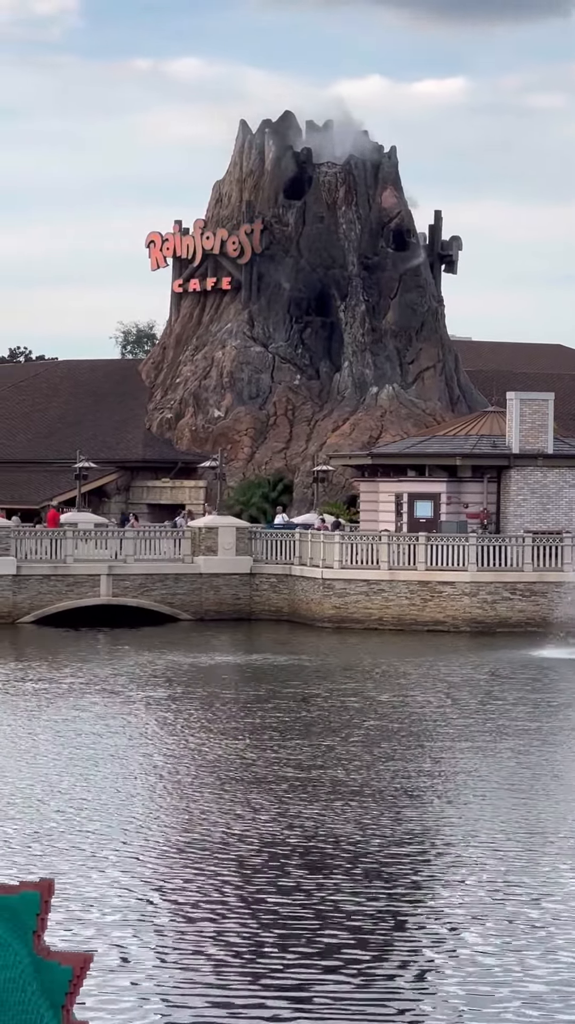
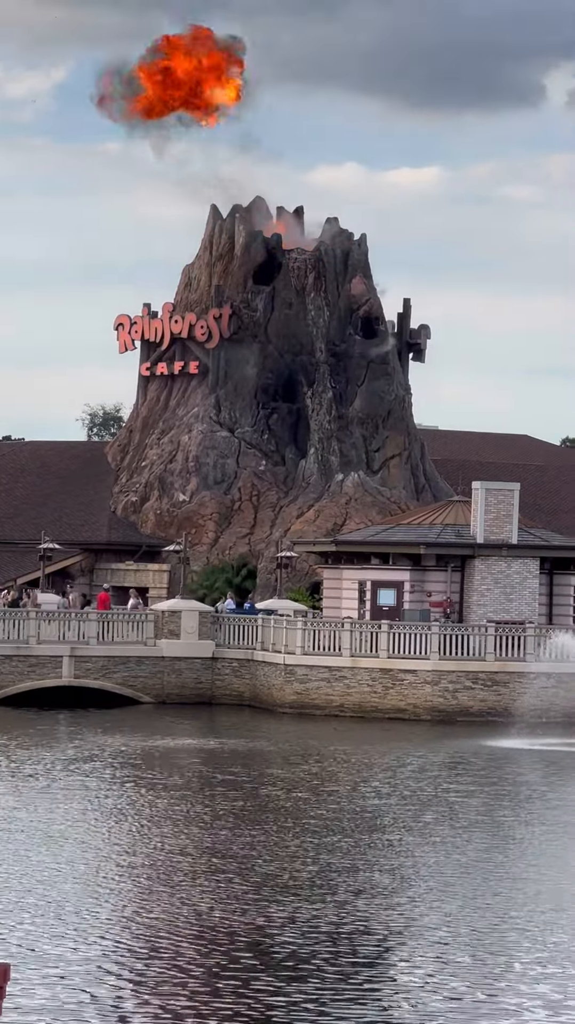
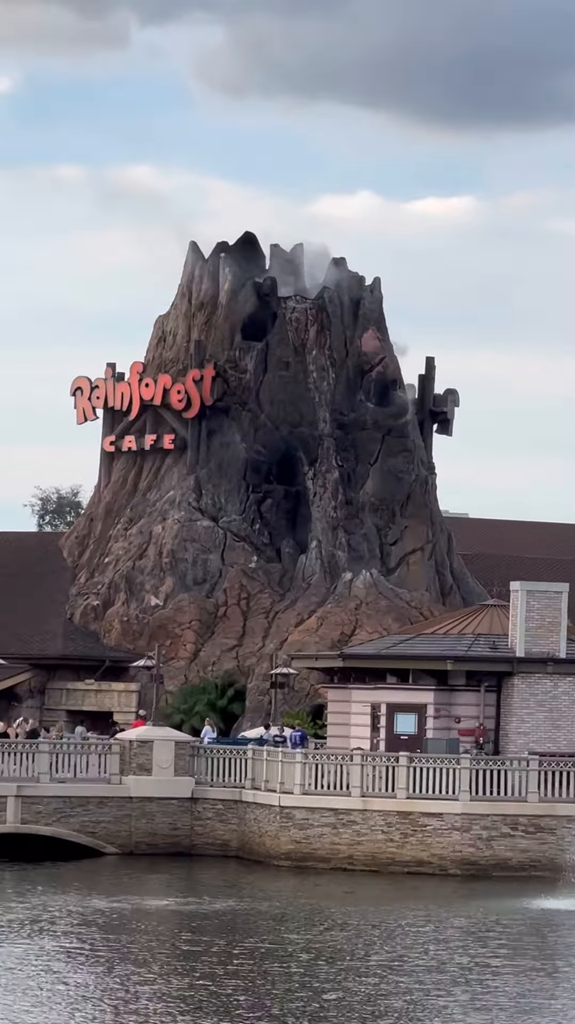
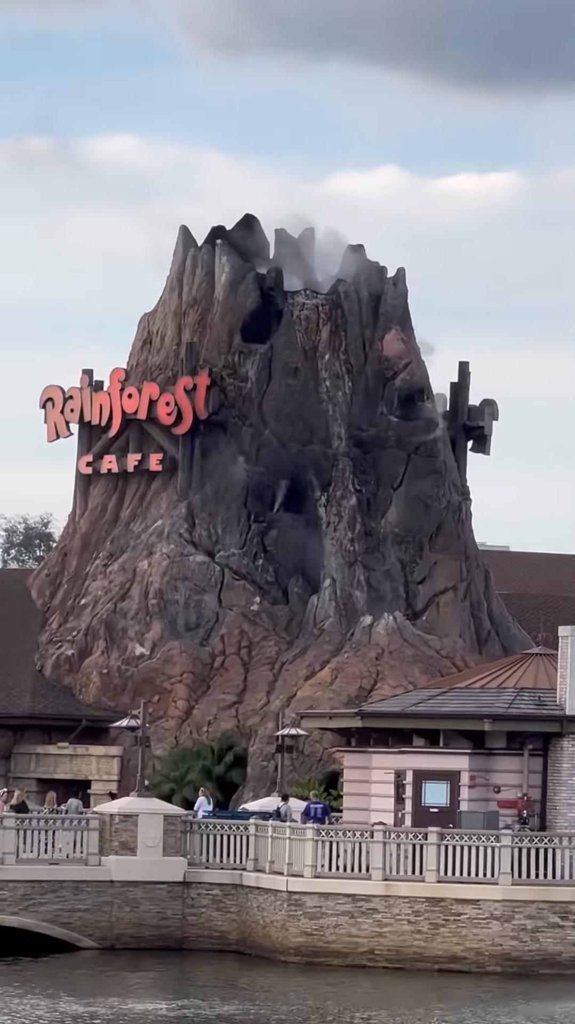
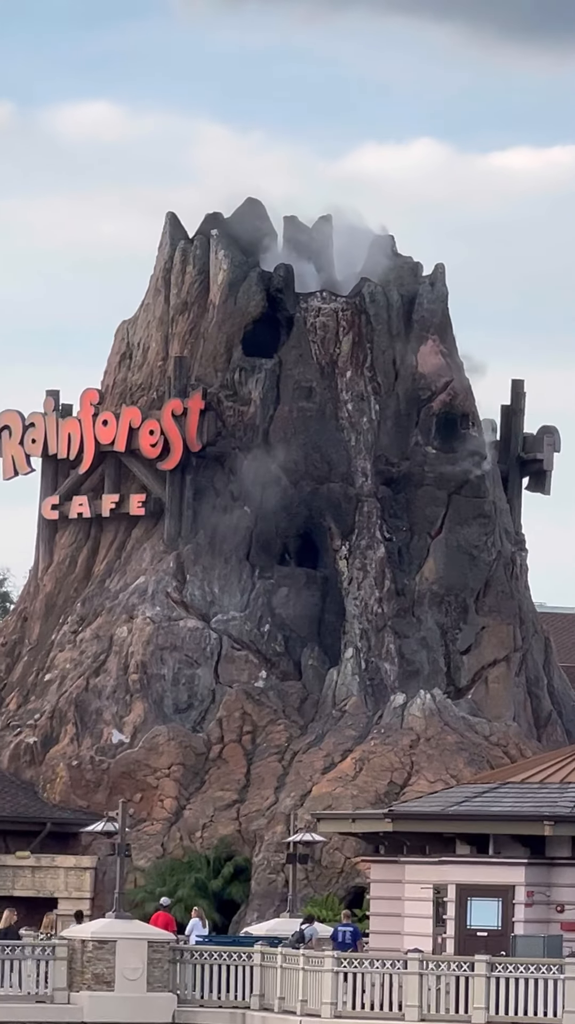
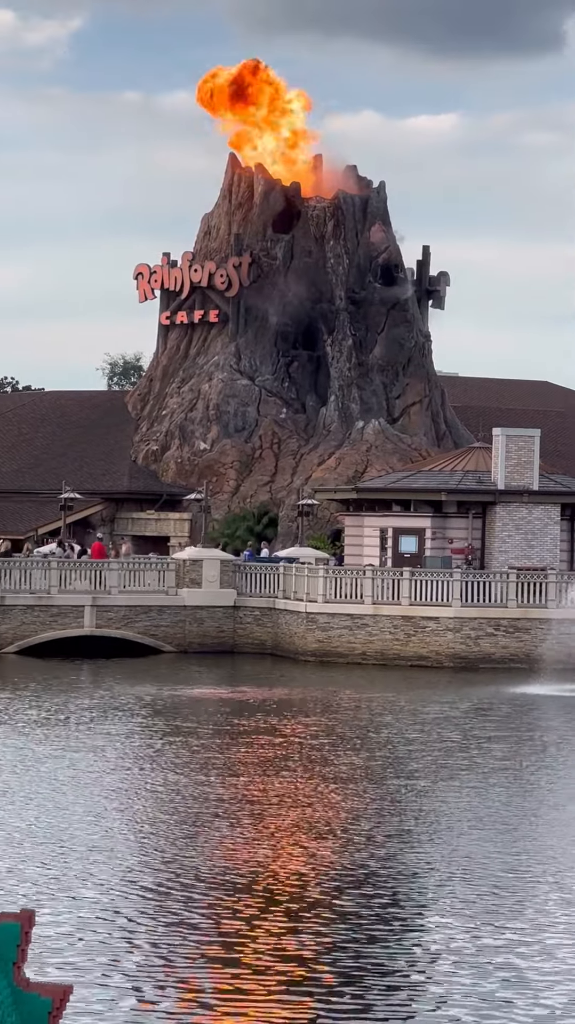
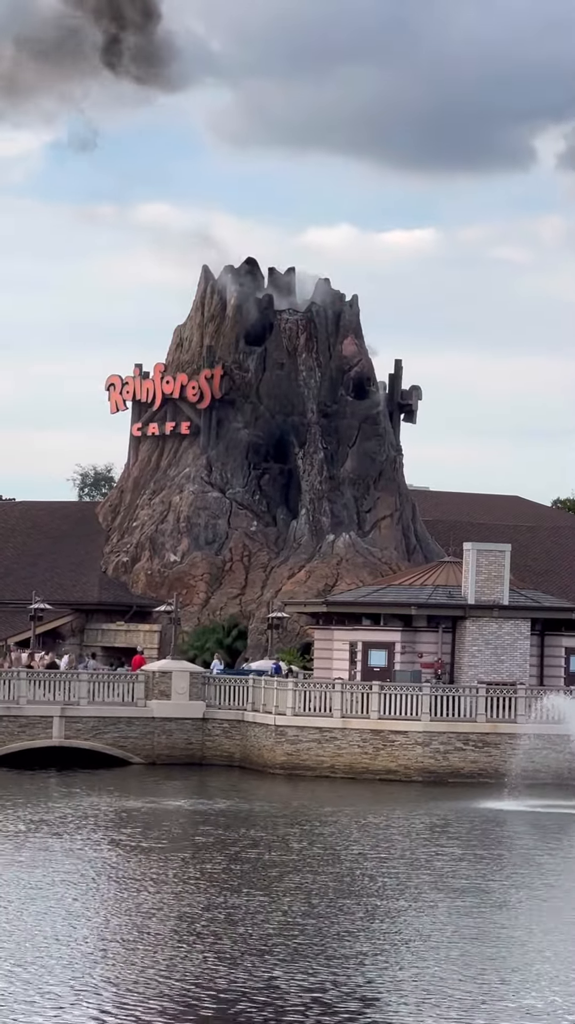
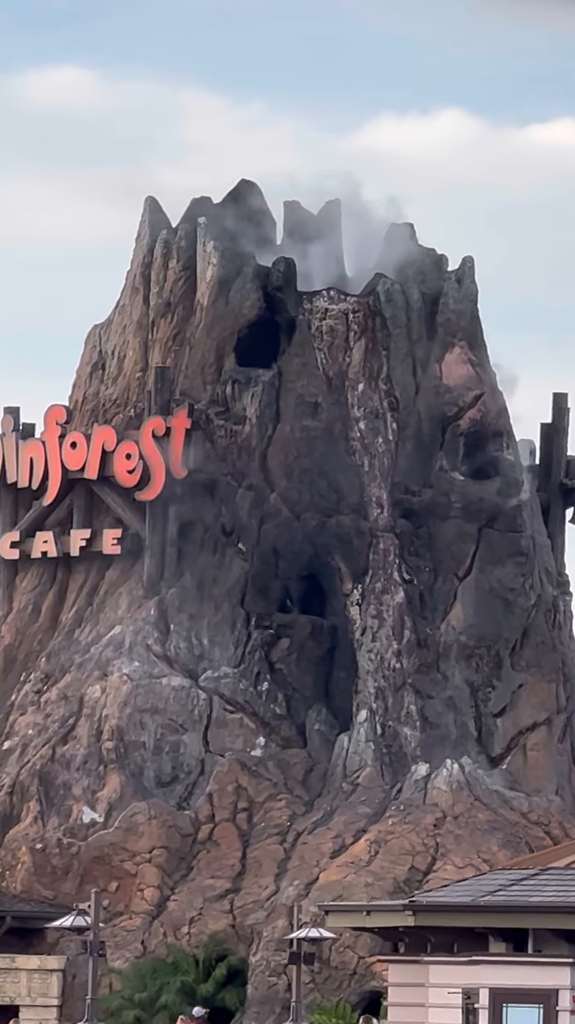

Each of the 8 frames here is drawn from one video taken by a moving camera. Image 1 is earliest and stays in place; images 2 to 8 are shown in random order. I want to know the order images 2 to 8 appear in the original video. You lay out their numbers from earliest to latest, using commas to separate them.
6, 2, 7, 3, 4, 5, 8
